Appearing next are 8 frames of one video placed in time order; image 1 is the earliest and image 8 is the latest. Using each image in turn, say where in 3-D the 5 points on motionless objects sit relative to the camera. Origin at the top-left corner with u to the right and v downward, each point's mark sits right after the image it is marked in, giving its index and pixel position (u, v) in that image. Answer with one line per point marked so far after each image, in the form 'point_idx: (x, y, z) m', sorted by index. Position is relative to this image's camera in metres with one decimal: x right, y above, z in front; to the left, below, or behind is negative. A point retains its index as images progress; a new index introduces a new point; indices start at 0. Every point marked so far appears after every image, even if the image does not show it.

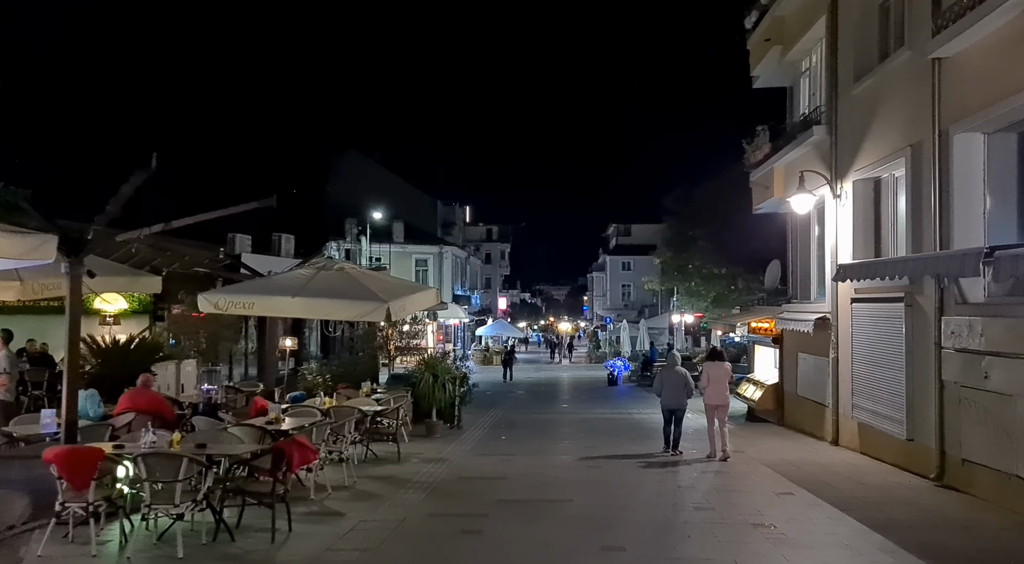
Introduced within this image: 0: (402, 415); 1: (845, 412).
0: (-2.0, -2.4, +13.4) m
1: (+5.6, -2.2, +12.4) m
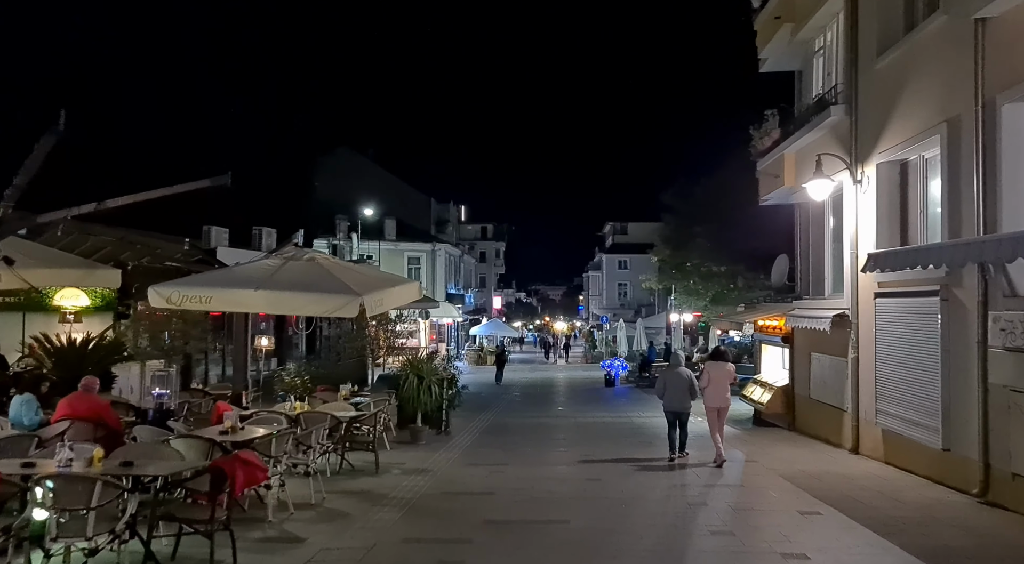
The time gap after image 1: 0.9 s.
0: (-2.2, -2.3, +12.3) m
1: (+5.5, -2.1, +11.3) m
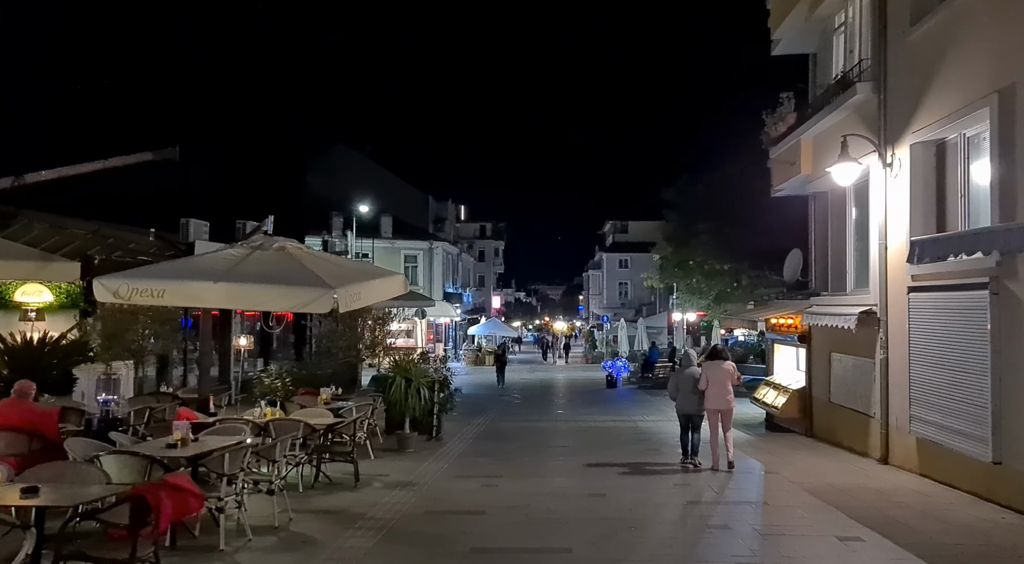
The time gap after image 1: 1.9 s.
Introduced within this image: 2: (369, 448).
0: (-2.3, -2.2, +11.3) m
1: (+5.4, -2.0, +10.3) m
2: (-2.2, -2.5, +11.3) m
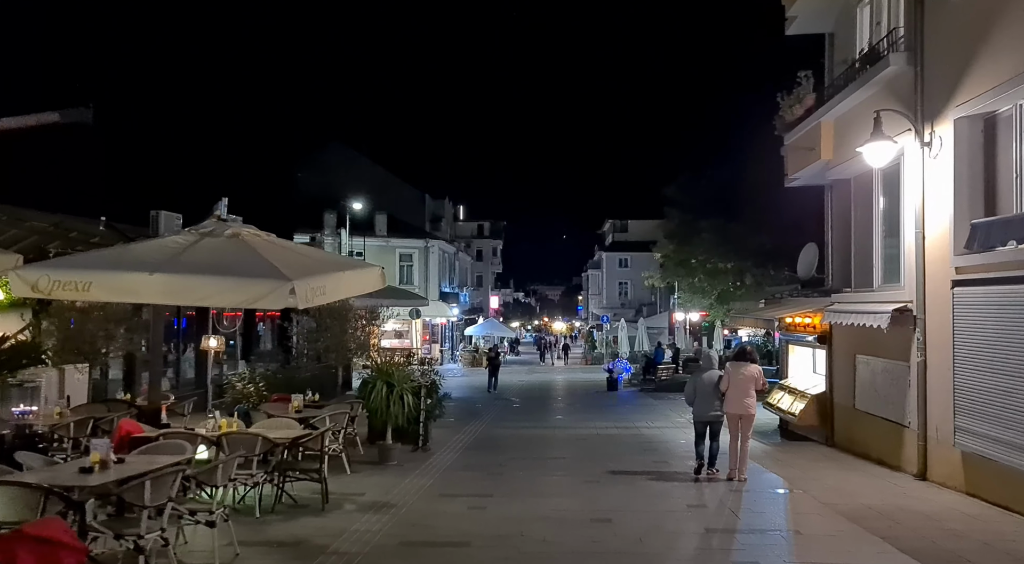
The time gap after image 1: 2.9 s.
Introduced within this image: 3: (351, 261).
0: (-2.4, -2.1, +10.1) m
1: (+5.3, -1.9, +9.1) m
2: (-2.3, -2.5, +10.1) m
3: (-1.8, +0.2, +8.3) m
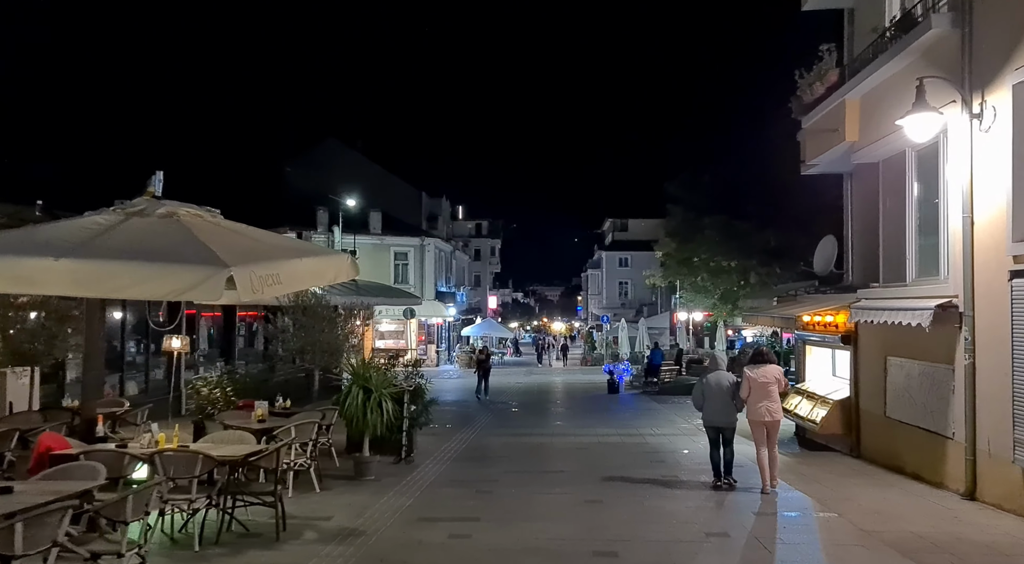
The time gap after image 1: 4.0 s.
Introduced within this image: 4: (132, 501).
0: (-2.5, -2.0, +8.9) m
1: (+5.2, -1.8, +7.9) m
2: (-2.4, -2.4, +8.9) m
3: (-1.9, +0.3, +7.1) m
4: (-2.6, -1.5, +5.2) m
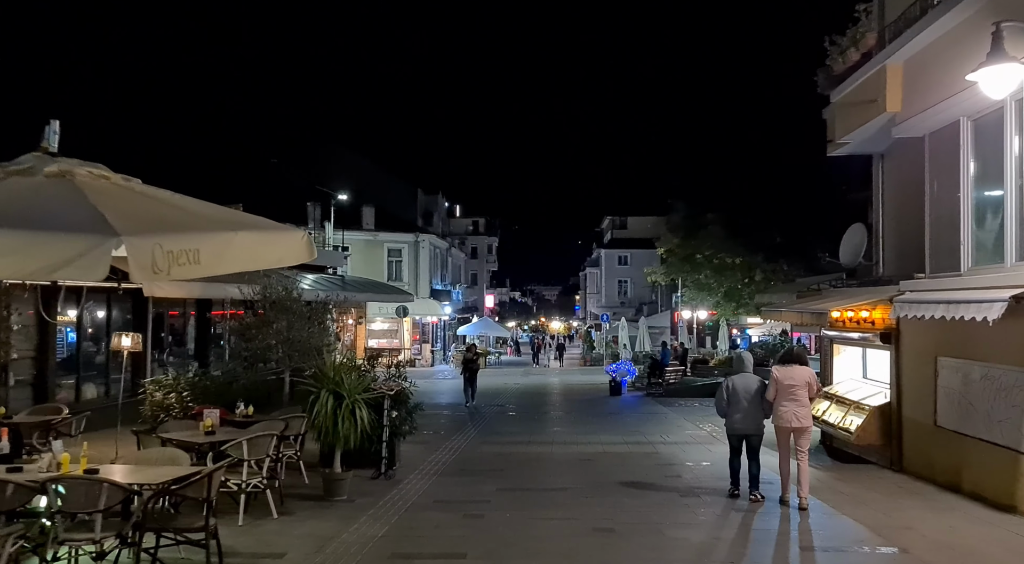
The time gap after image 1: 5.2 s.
0: (-2.5, -1.9, +7.5) m
1: (+5.1, -1.7, +6.6) m
2: (-2.5, -2.2, +7.5) m
3: (-2.0, +0.5, +5.7) m
4: (-2.7, -1.4, +3.8) m
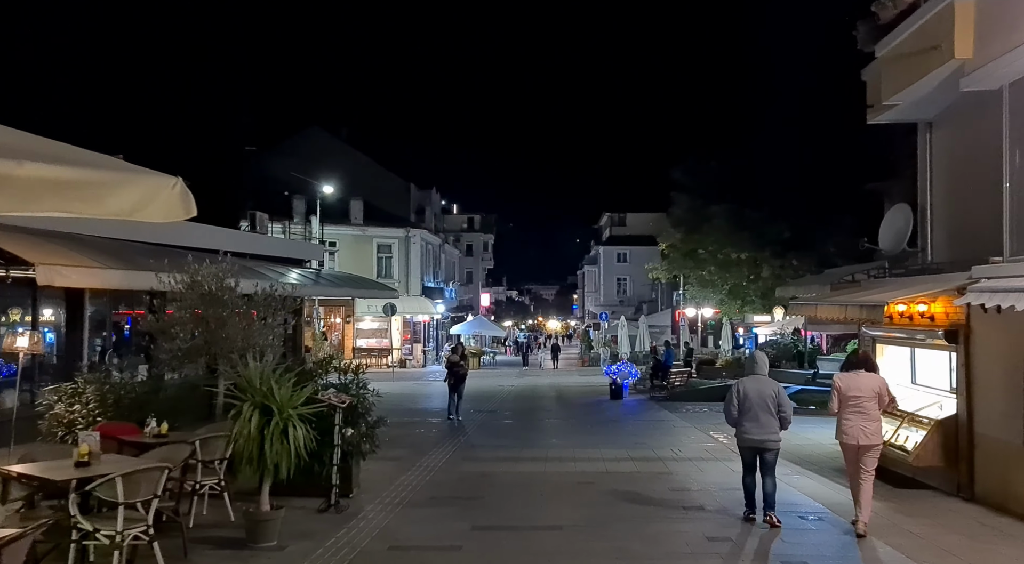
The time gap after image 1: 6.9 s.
0: (-2.7, -1.7, +5.6) m
1: (+4.9, -1.5, +4.6) m
2: (-2.6, -2.1, +5.6) m
3: (-2.1, +0.6, +3.7) m
4: (-2.9, -1.2, +1.9) m
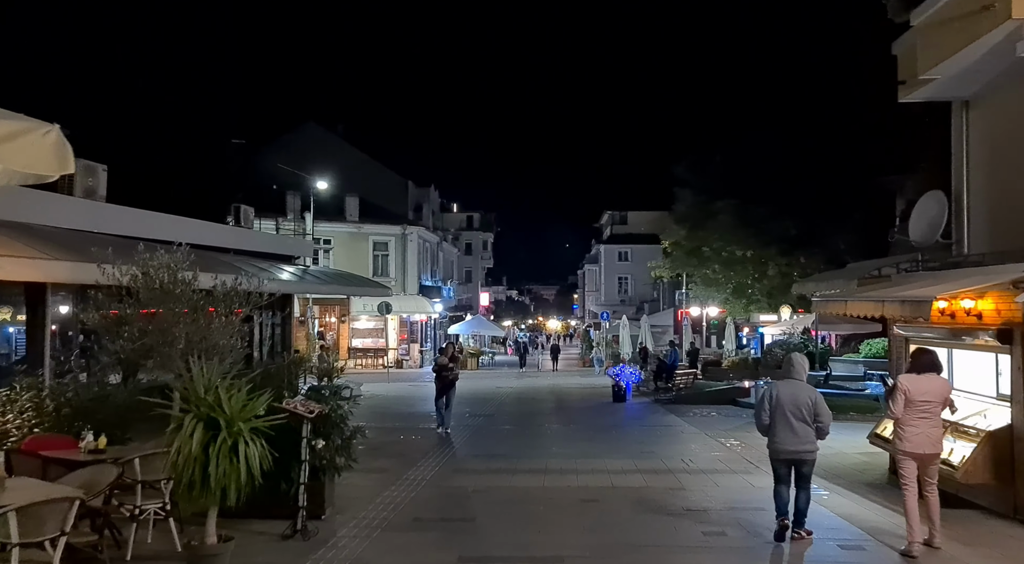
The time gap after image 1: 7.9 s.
0: (-2.8, -1.7, +4.5) m
1: (+4.9, -1.4, +3.6) m
2: (-2.7, -2.0, +4.5) m
3: (-2.2, +0.7, +2.7) m
4: (-2.9, -1.2, +0.8) m
